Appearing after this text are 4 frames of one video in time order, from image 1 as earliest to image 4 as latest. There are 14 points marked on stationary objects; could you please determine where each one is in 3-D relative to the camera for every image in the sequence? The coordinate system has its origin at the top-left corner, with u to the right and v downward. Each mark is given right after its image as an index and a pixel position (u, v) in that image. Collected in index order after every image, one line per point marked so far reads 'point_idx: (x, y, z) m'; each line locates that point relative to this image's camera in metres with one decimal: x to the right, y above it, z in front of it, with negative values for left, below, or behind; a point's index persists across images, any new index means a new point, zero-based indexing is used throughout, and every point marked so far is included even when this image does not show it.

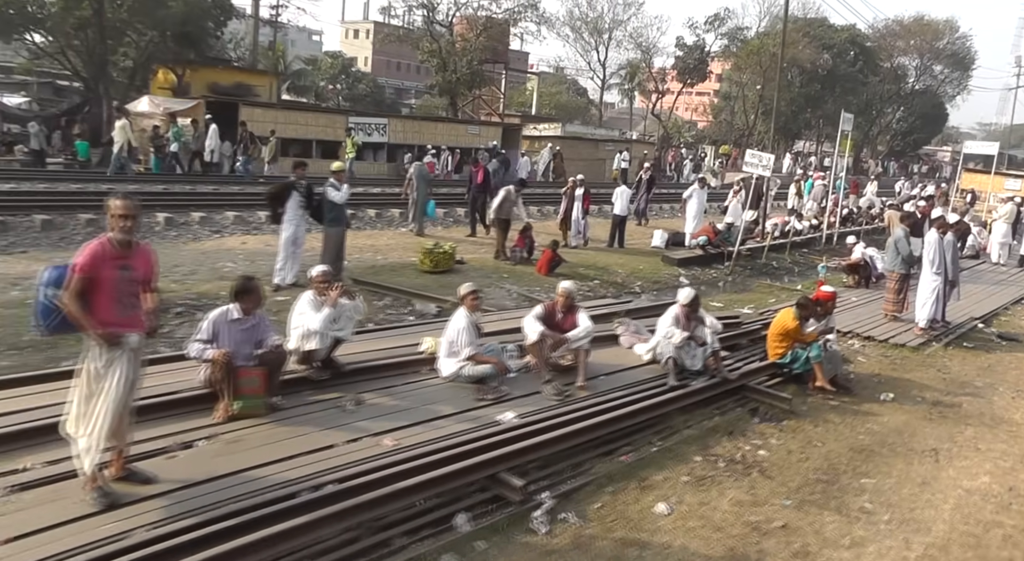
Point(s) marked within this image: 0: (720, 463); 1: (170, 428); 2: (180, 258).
0: (+1.7, -1.5, +6.2) m
1: (-2.1, -1.0, +5.2) m
2: (-5.1, +0.4, +11.7) m
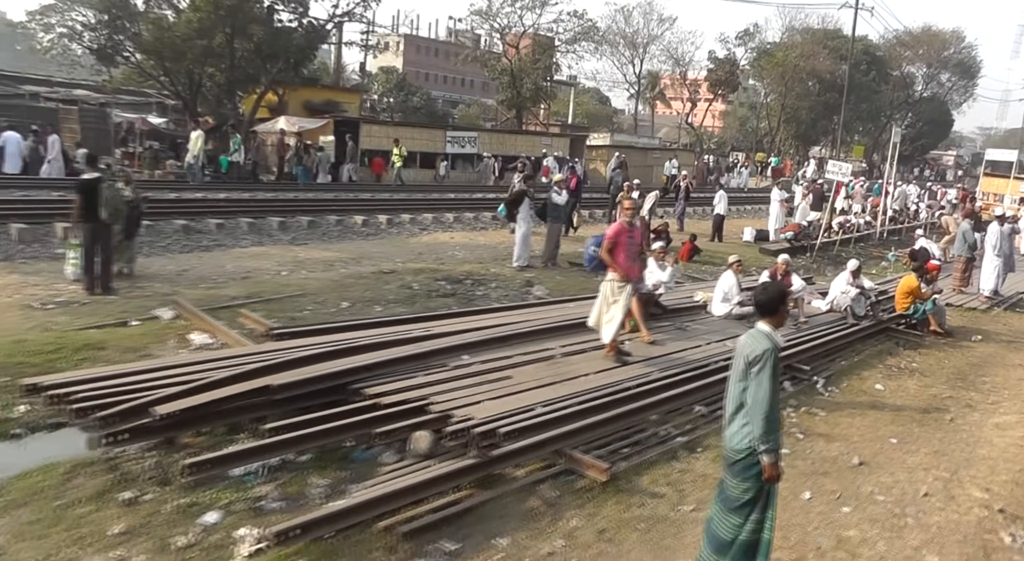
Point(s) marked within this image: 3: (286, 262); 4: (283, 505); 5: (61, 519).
0: (+4.9, -1.1, +9.7) m
1: (+1.1, -0.6, +8.8) m
2: (-1.9, +0.7, +15.3) m
3: (-3.8, +0.3, +13.0) m
4: (-1.5, -1.5, +5.2) m
5: (-2.8, -1.5, +4.8) m
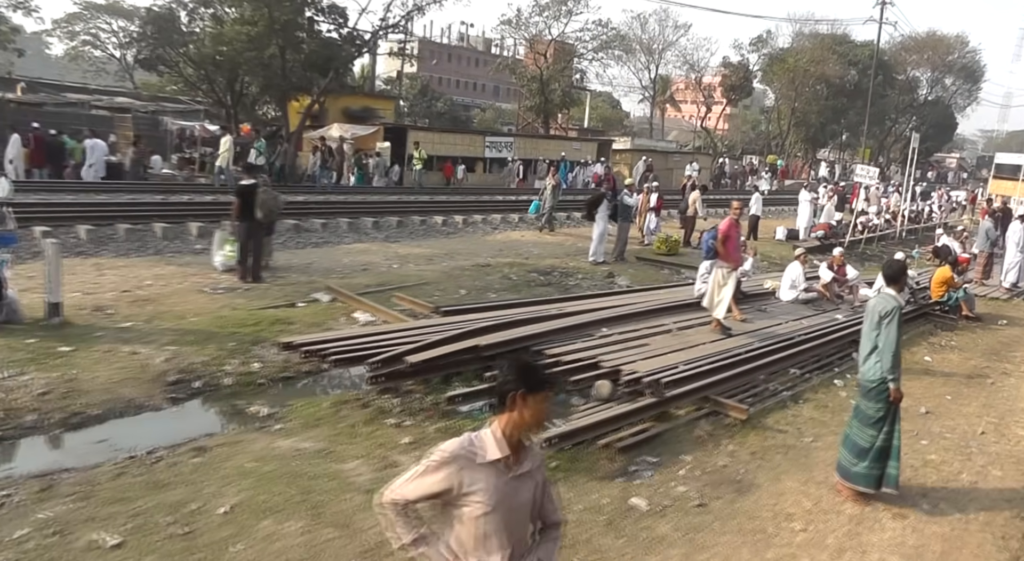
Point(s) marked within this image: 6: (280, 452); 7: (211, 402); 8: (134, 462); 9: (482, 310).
0: (+6.5, -1.0, +11.4) m
1: (+2.6, -0.5, +10.4) m
2: (-0.4, +0.8, +17.0) m
3: (-2.3, +0.5, +14.7) m
4: (+0.1, -1.4, +6.9) m
5: (-1.3, -1.4, +6.5) m
6: (-1.8, -1.4, +6.0) m
7: (-3.0, -1.2, +7.5) m
8: (-2.9, -1.4, +5.9) m
9: (-0.4, -0.4, +10.3) m
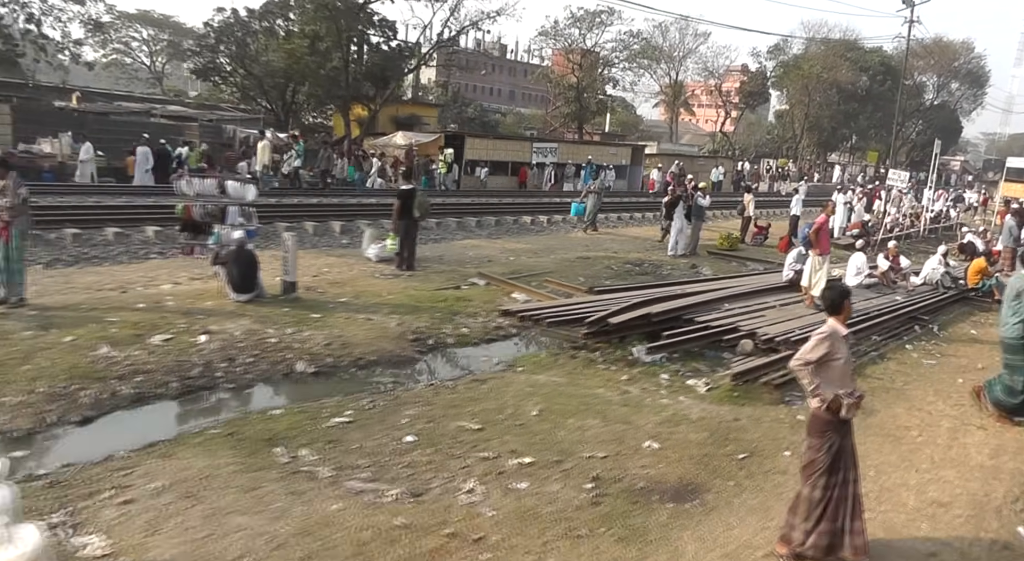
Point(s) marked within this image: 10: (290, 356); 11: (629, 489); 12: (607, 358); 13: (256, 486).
0: (+8.6, -0.8, +13.8) m
1: (+4.7, -0.3, +12.8) m
2: (+1.7, +1.0, +19.3) m
3: (-0.2, +0.7, +17.1) m
4: (+2.2, -1.2, +9.3) m
5: (+0.8, -1.1, +8.9) m
6: (+0.3, -1.1, +8.4) m
7: (-0.8, -0.9, +9.9) m
8: (-0.8, -1.2, +8.3) m
9: (+1.7, -0.2, +12.7) m
10: (-2.7, -0.9, +9.1) m
11: (+1.0, -1.7, +6.1) m
12: (+1.2, -1.0, +9.5) m
13: (-1.9, -1.5, +5.7) m
